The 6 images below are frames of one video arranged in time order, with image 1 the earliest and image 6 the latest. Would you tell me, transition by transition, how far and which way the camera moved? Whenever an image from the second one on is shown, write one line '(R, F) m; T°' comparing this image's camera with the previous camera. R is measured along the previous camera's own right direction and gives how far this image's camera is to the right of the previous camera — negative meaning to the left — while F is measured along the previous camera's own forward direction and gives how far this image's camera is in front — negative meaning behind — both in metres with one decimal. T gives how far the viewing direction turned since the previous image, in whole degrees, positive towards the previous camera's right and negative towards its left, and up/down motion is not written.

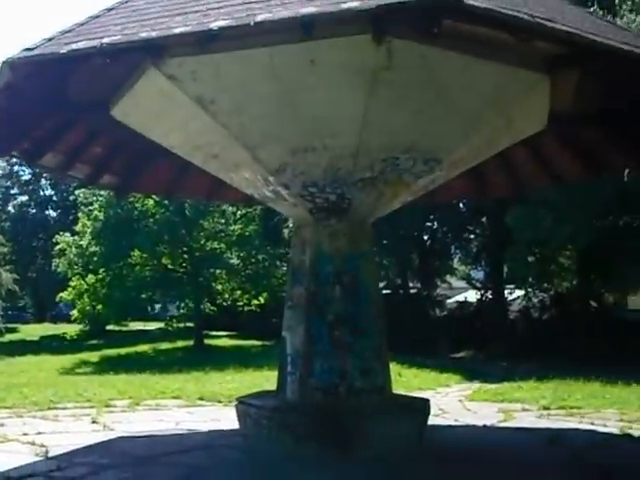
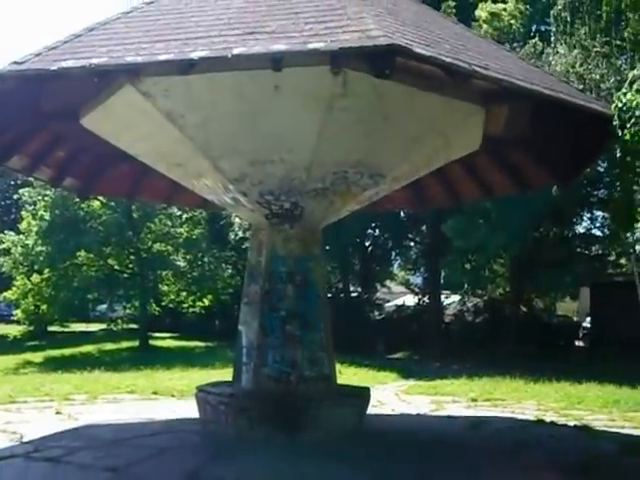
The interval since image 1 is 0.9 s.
(-0.1, -0.8) m; +3°
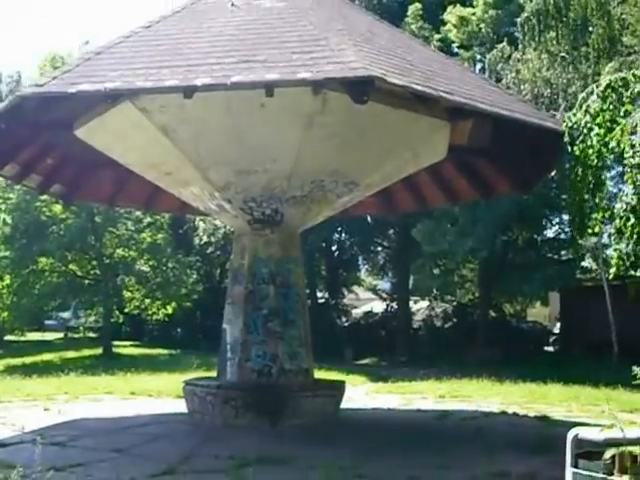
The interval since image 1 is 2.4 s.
(-0.2, -0.8) m; +2°
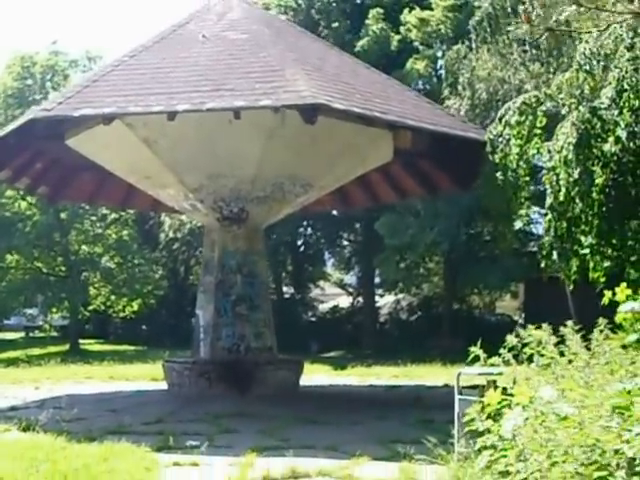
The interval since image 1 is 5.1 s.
(+0.1, -1.6) m; +2°
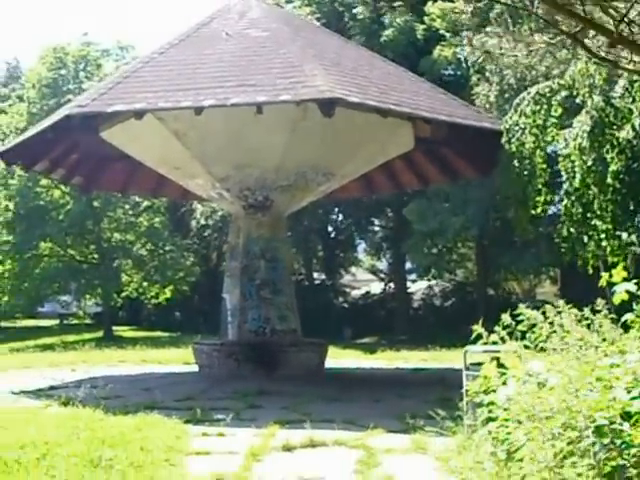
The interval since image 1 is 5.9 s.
(+0.1, -0.5) m; -2°
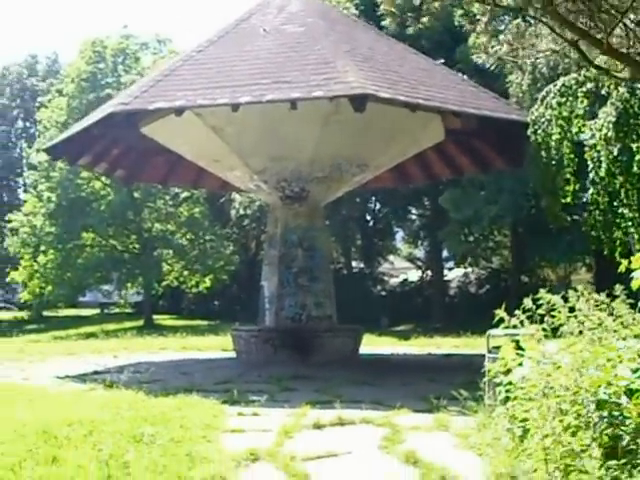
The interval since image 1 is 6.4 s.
(+0.1, -0.4) m; -2°
